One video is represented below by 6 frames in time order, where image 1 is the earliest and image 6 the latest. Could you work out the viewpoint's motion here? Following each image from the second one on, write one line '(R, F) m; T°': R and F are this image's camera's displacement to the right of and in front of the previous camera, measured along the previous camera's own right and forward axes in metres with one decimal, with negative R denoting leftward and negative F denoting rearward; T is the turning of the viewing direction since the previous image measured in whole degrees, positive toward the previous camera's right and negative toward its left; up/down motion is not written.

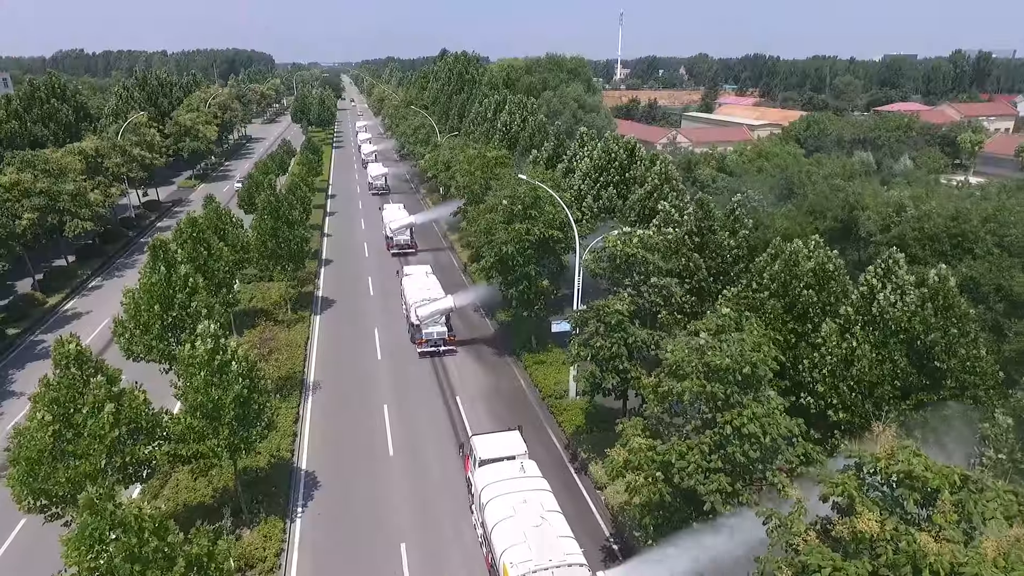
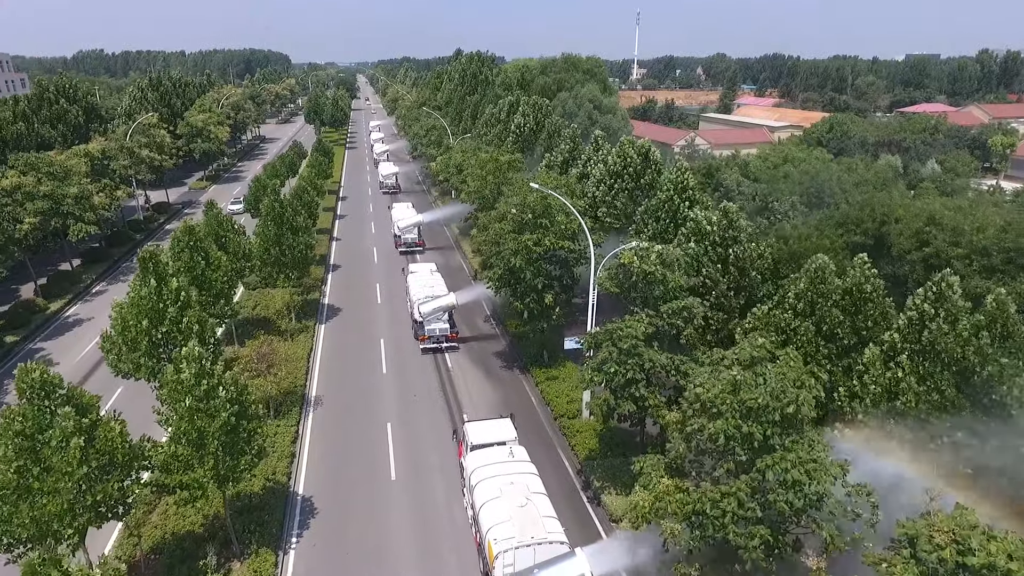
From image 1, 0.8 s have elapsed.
(+0.1, +1.4) m; -1°
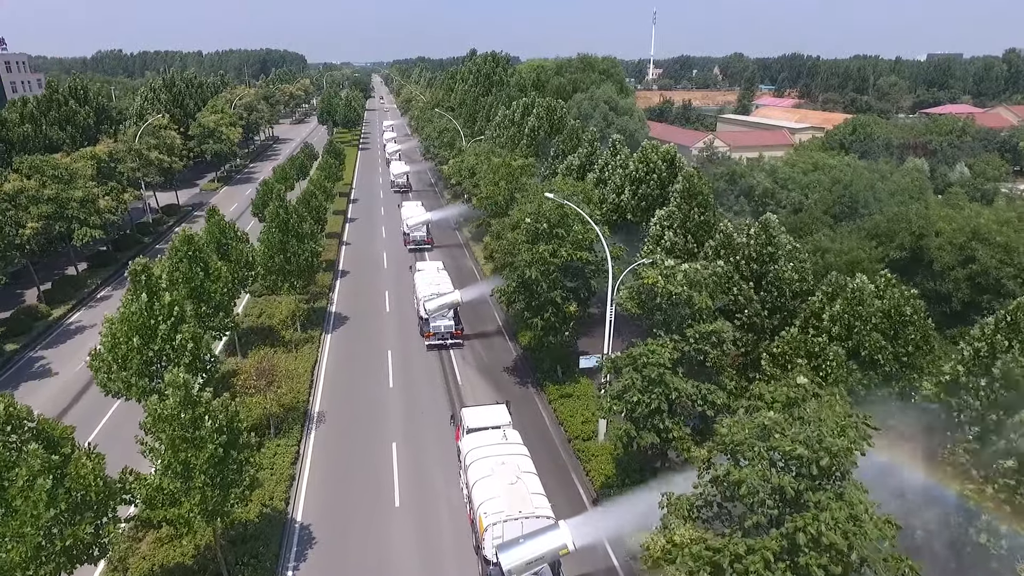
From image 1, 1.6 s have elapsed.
(0.0, +1.3) m; -1°
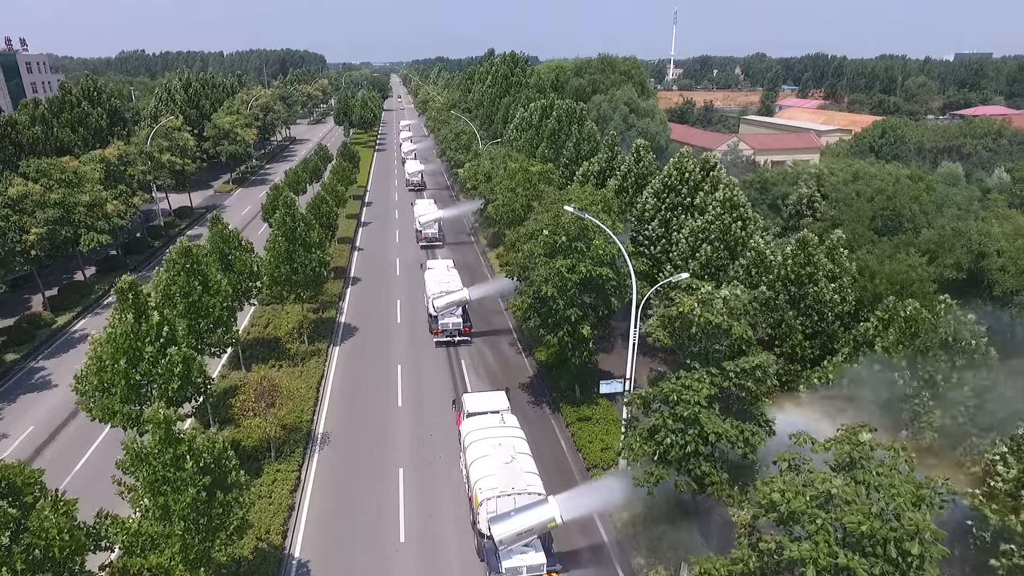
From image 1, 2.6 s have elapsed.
(0.0, +1.5) m; -2°
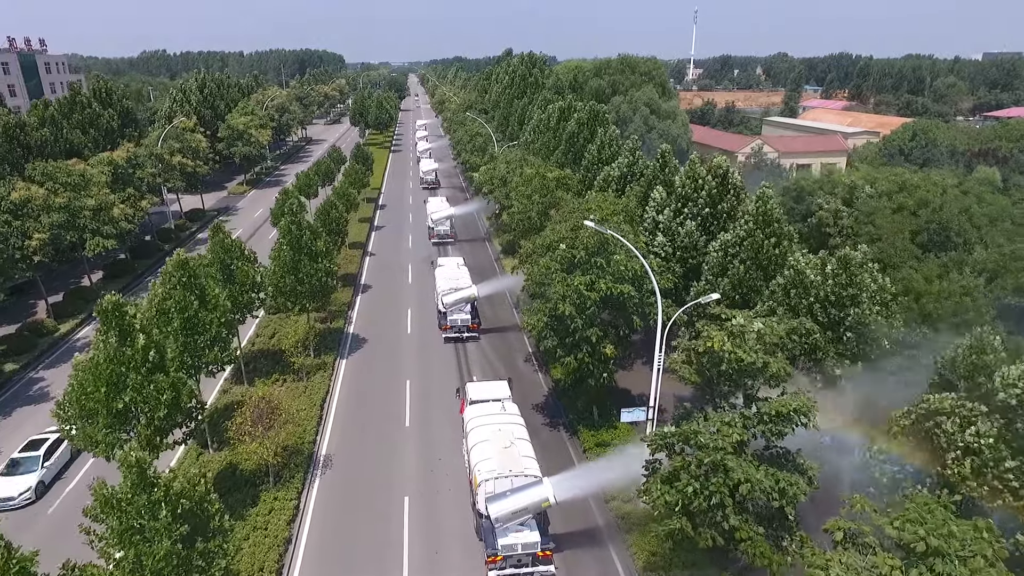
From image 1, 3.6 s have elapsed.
(0.0, +1.5) m; -2°
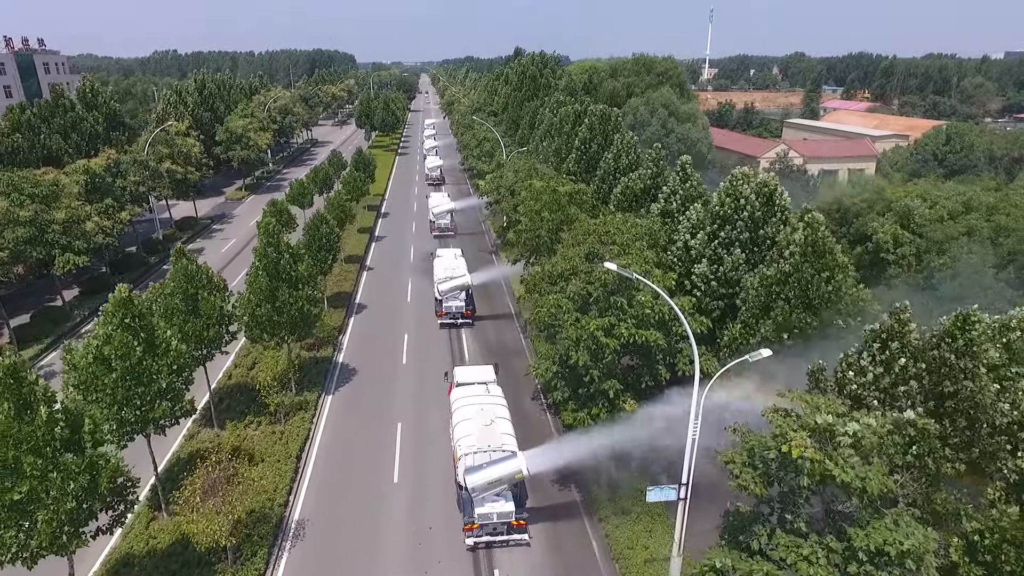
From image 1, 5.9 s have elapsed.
(+0.2, +3.4) m; -1°
